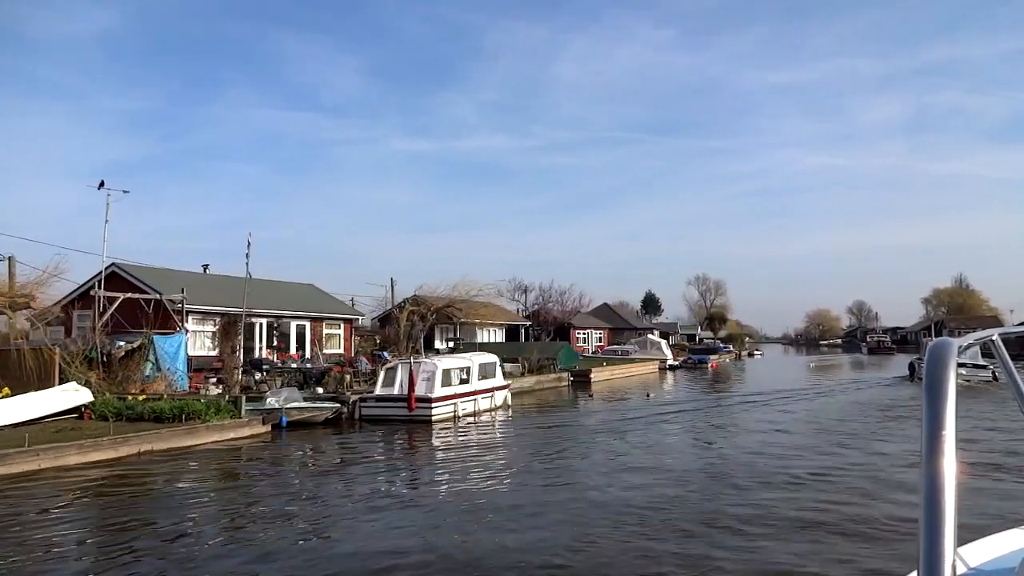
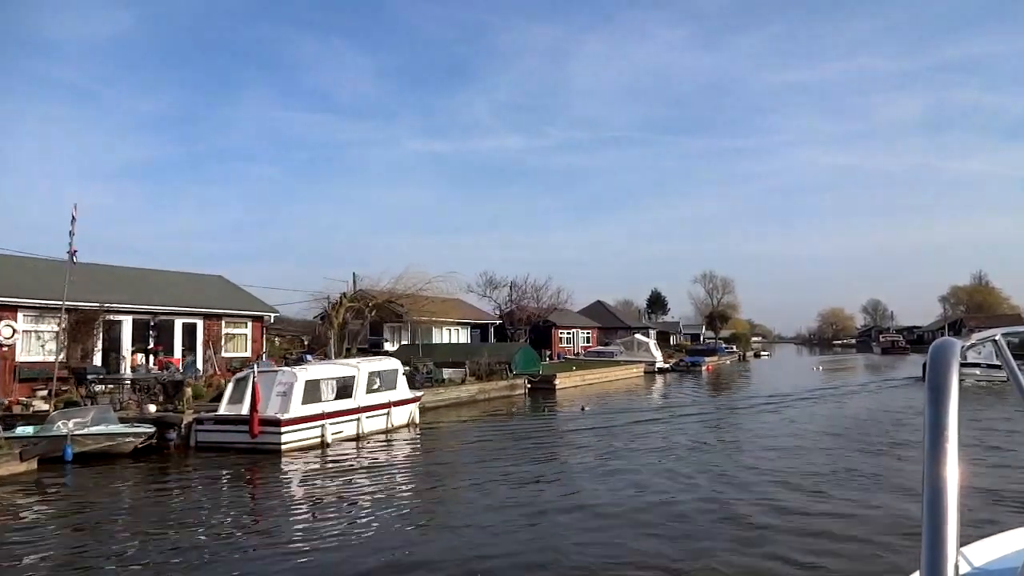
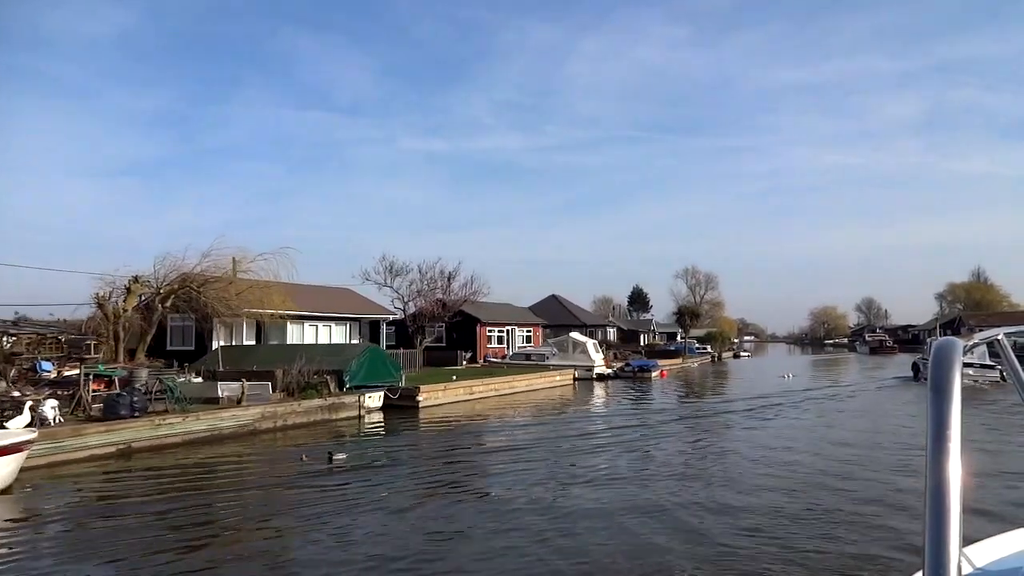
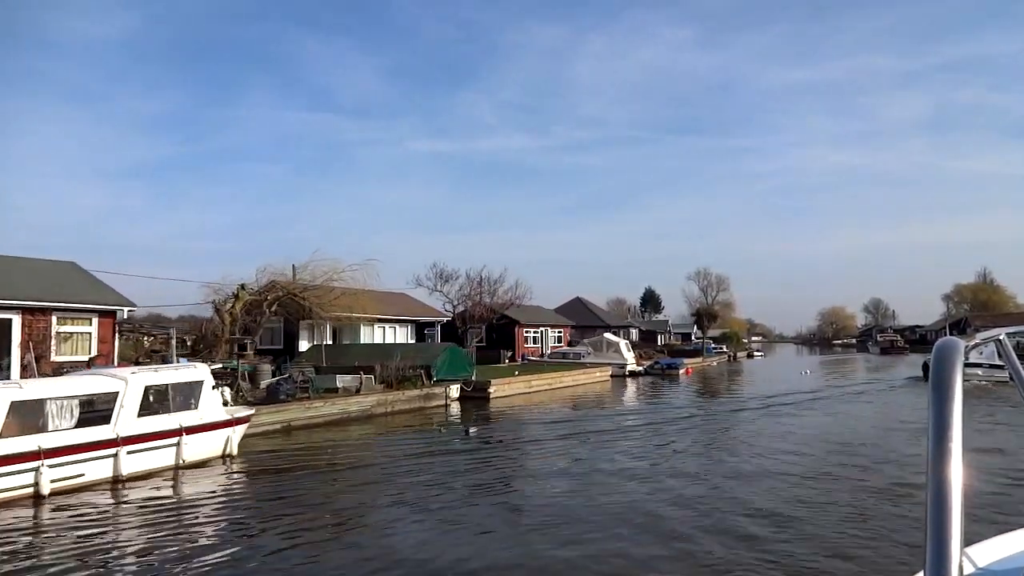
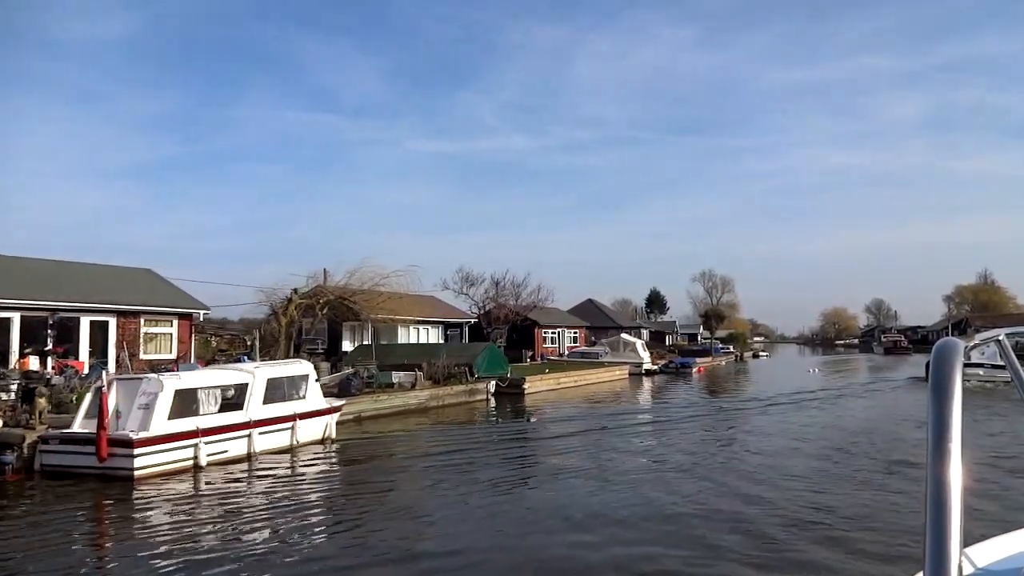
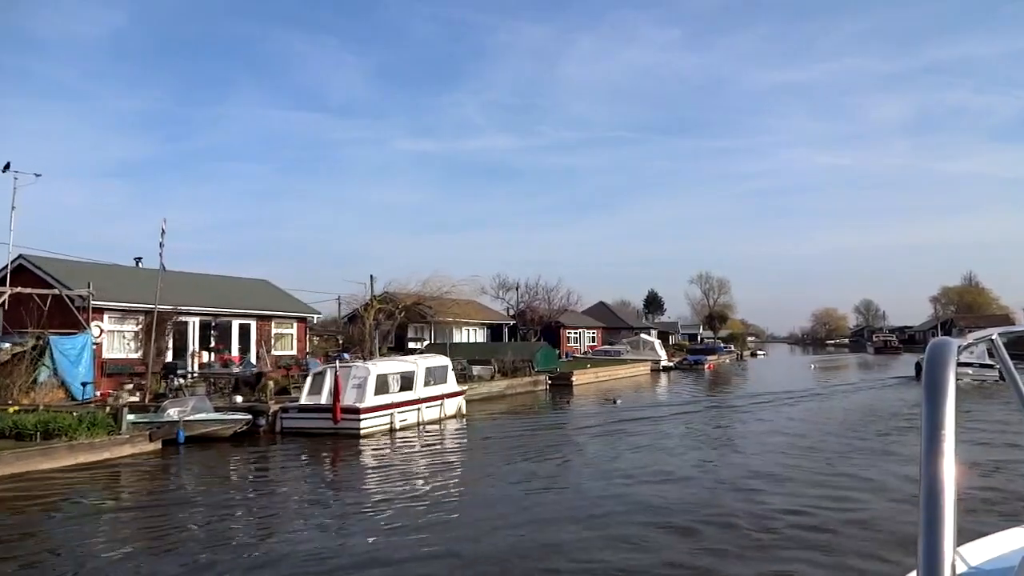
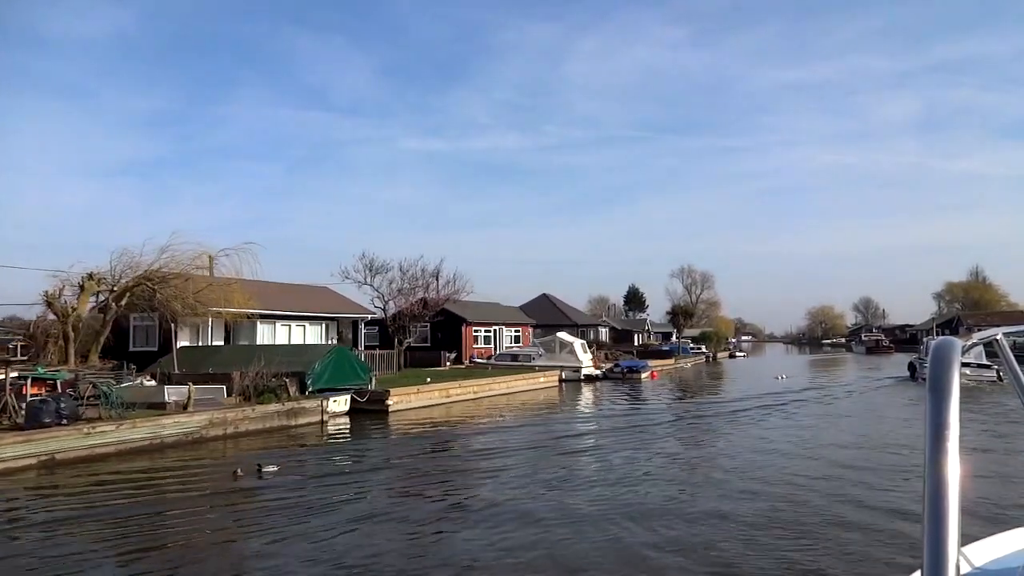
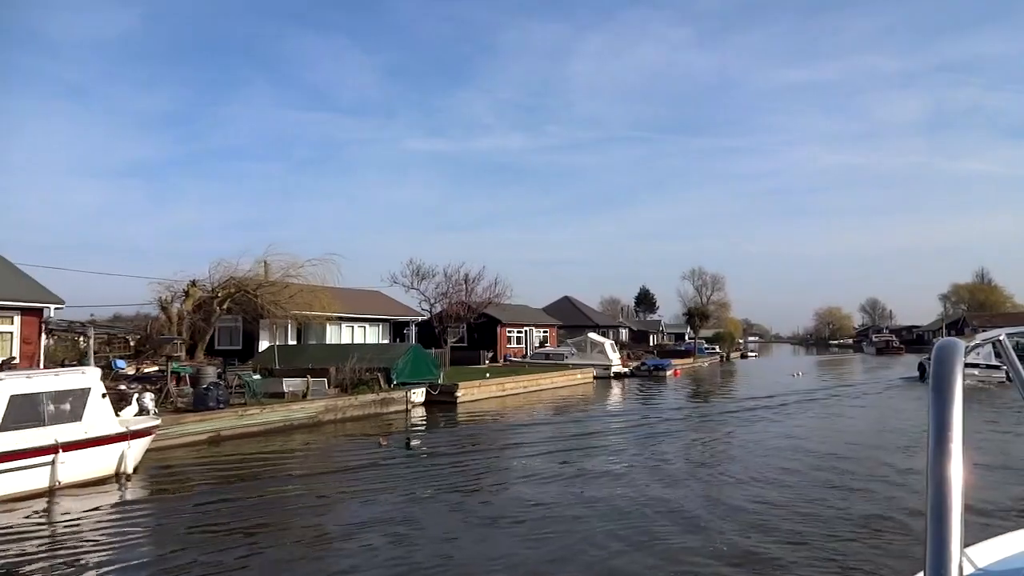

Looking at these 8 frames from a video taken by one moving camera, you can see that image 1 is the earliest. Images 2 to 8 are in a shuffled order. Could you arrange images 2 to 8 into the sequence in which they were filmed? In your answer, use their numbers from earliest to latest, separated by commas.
6, 2, 5, 4, 8, 3, 7
